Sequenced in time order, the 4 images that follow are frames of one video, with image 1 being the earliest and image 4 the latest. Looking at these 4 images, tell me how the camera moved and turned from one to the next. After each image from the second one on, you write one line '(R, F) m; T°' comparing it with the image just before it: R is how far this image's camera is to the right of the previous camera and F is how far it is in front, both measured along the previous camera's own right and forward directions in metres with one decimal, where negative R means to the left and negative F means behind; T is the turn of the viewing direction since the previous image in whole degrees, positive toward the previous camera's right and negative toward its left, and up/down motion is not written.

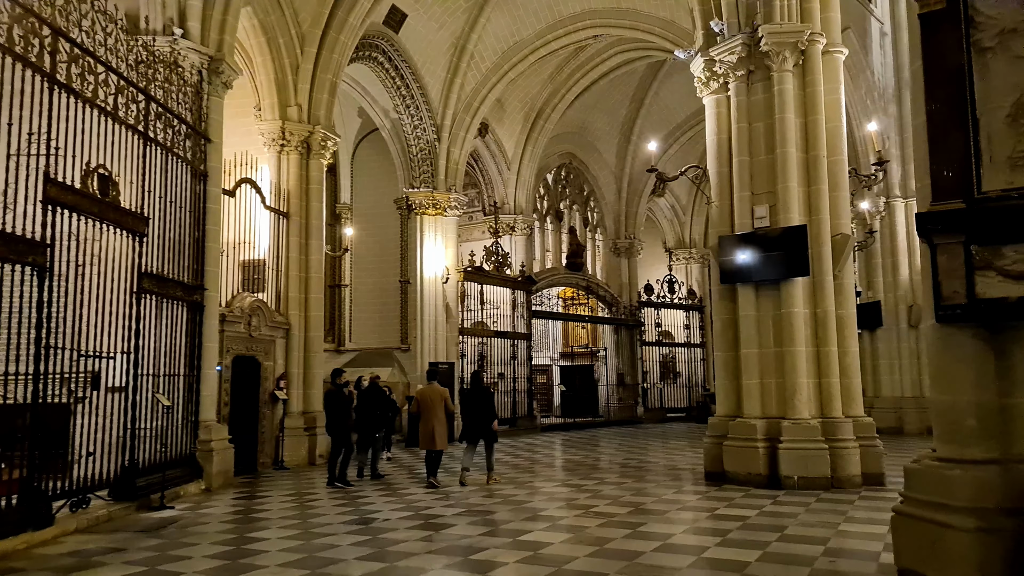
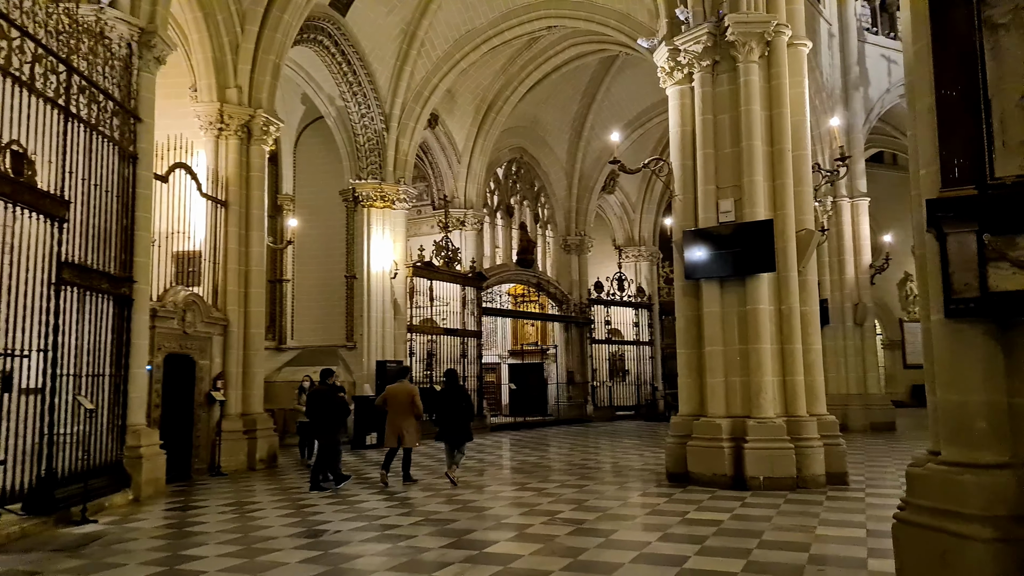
(-0.2, +0.4) m; +4°
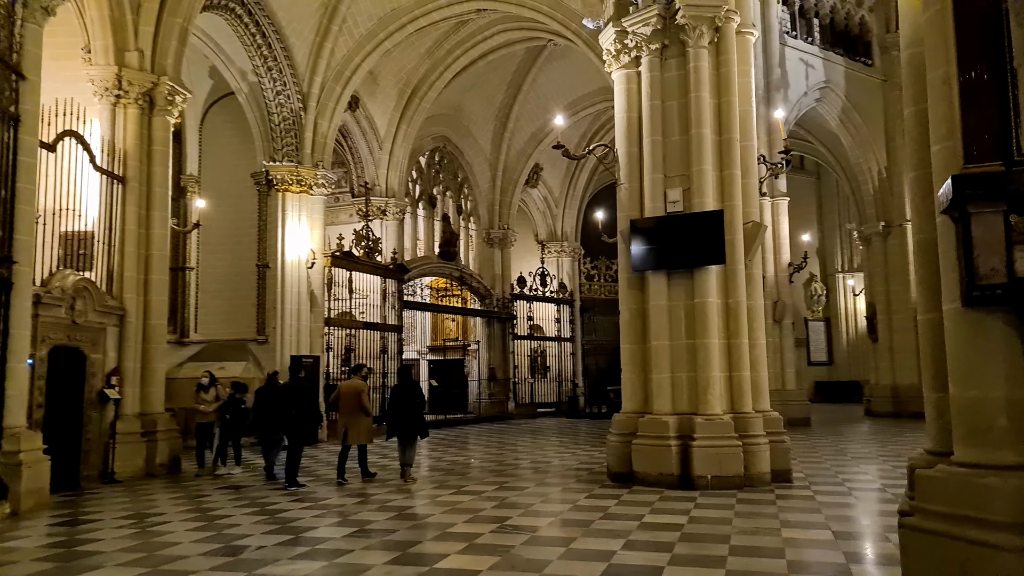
(-0.3, +0.6) m; +7°
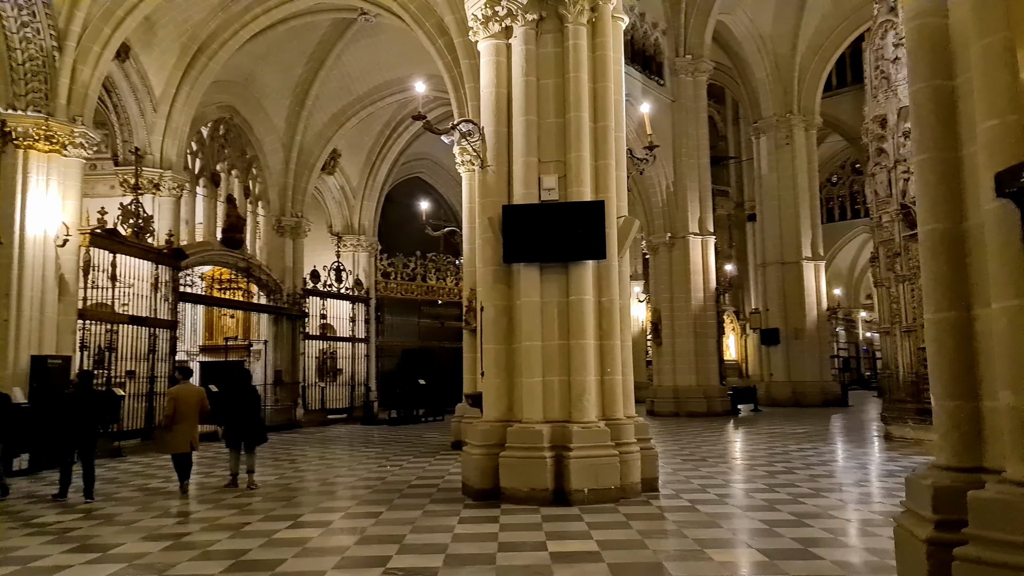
(-0.8, +1.2) m; +18°
